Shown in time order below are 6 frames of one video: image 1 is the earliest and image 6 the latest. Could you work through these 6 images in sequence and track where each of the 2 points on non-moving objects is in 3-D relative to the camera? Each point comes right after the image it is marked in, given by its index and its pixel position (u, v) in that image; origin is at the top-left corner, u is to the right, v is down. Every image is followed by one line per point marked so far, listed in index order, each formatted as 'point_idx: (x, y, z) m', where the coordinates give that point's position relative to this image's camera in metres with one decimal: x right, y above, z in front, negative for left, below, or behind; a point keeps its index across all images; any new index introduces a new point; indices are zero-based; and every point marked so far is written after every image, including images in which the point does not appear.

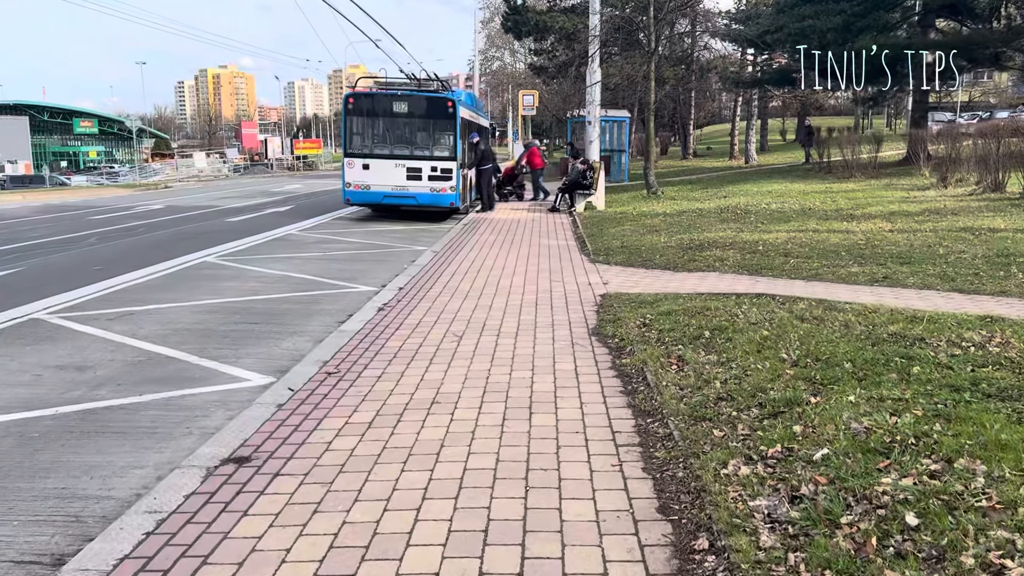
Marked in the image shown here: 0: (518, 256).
0: (+0.1, +0.5, +11.4) m
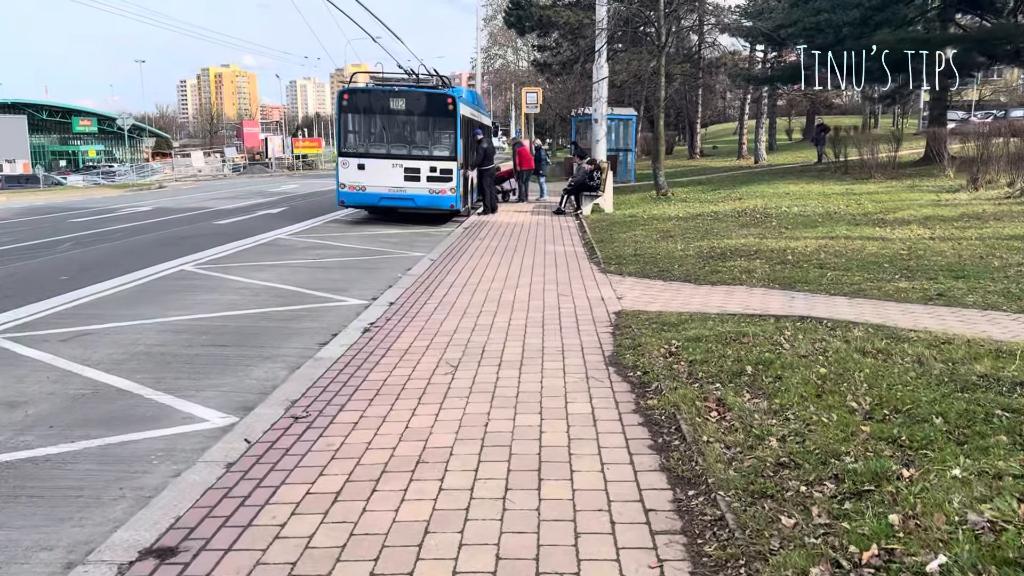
0: (+0.1, +0.3, +10.5) m
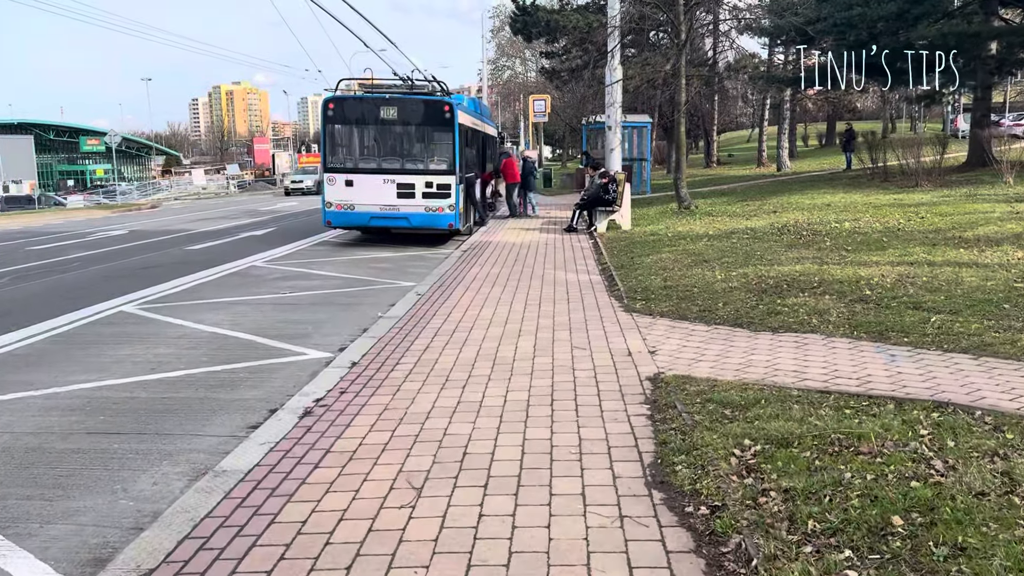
0: (+0.1, -0.1, +8.6) m
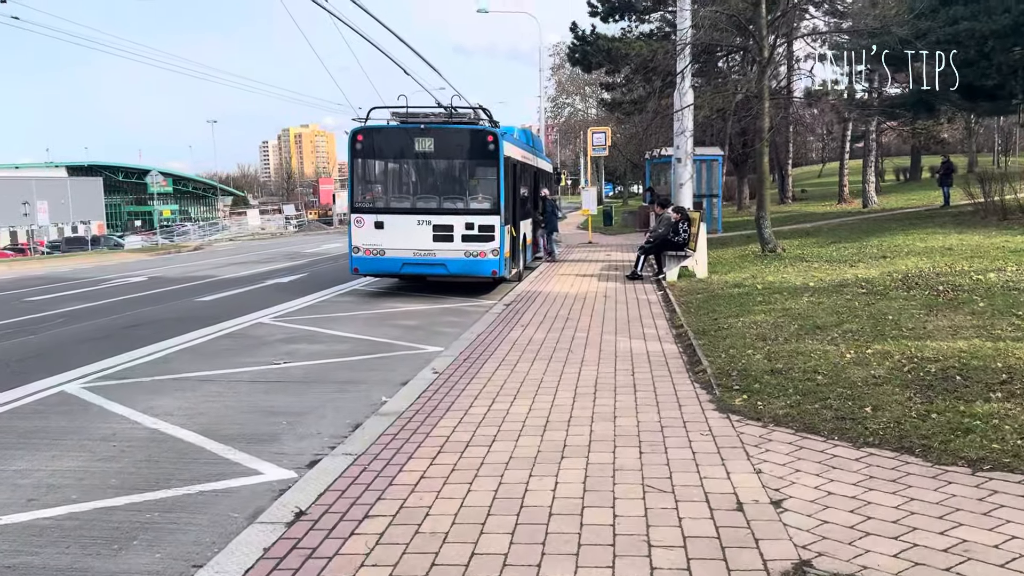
0: (+0.5, -0.7, +6.4) m
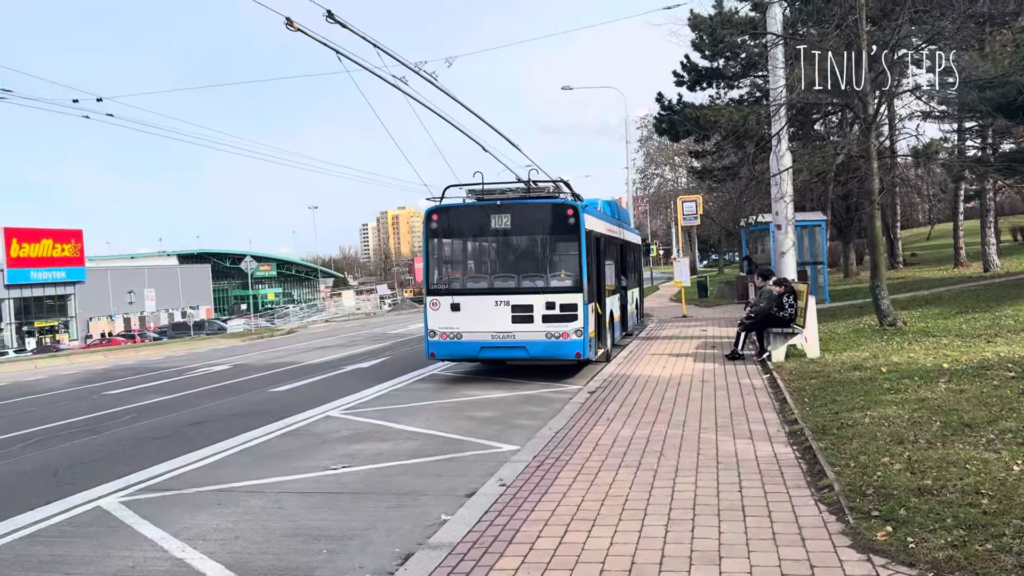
0: (+1.0, -1.3, +5.3) m
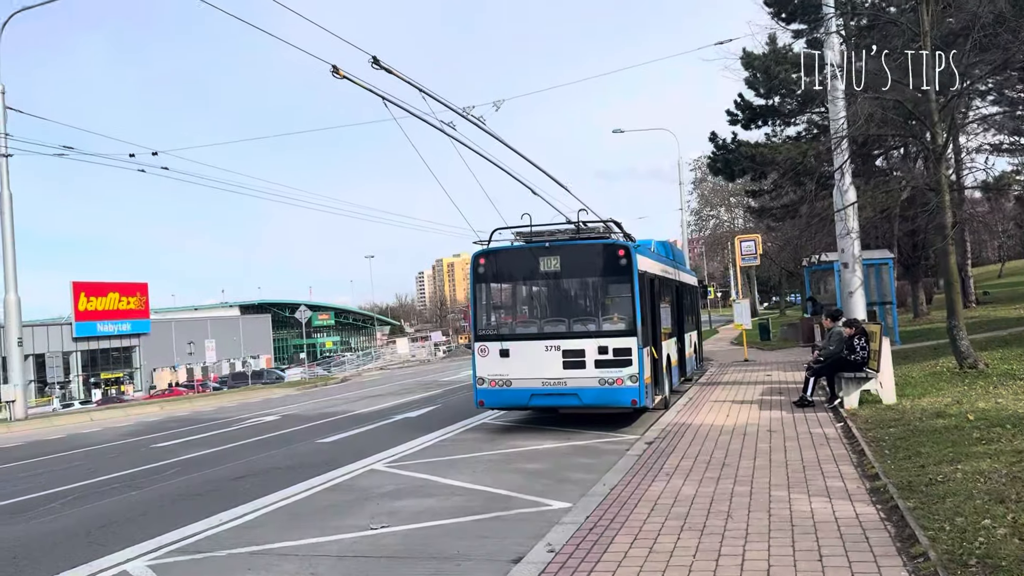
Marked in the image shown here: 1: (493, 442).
0: (+1.3, -1.5, +4.7) m
1: (-0.3, -2.1, +11.3) m
